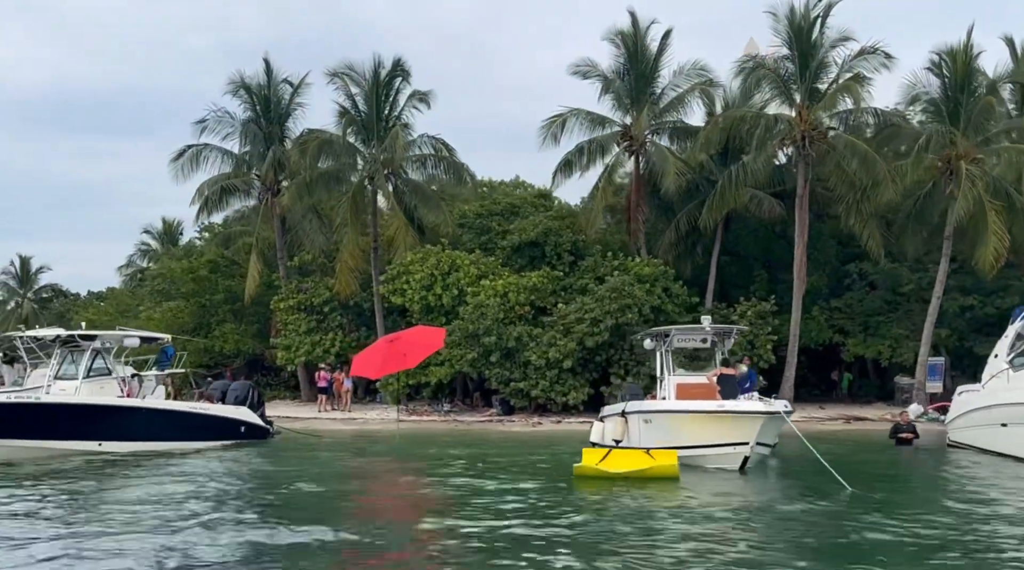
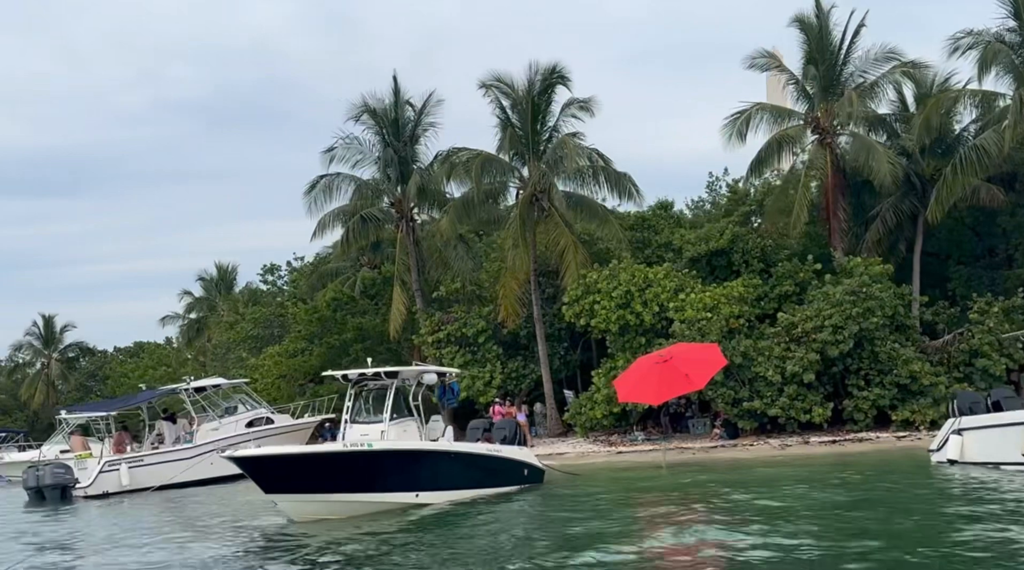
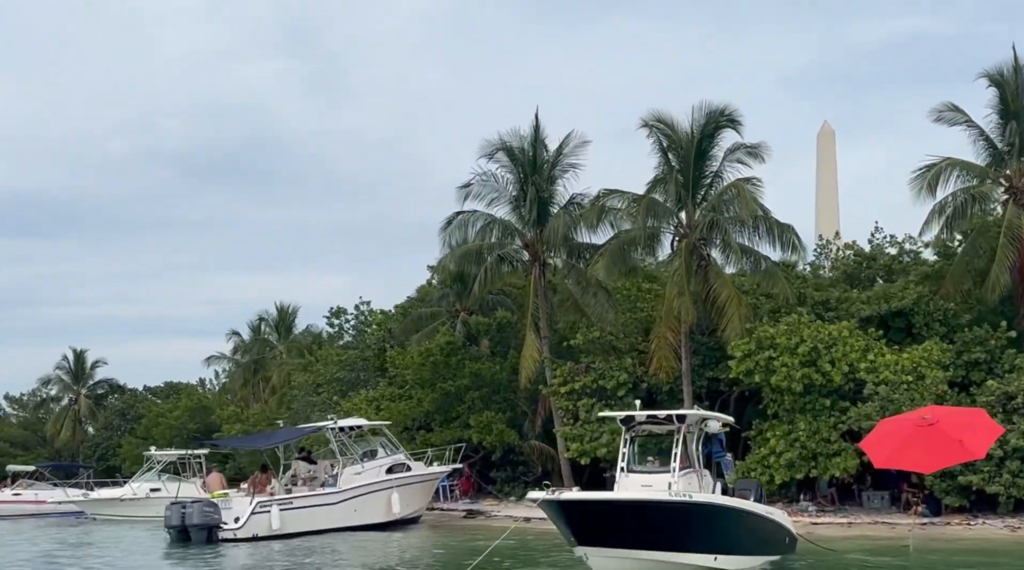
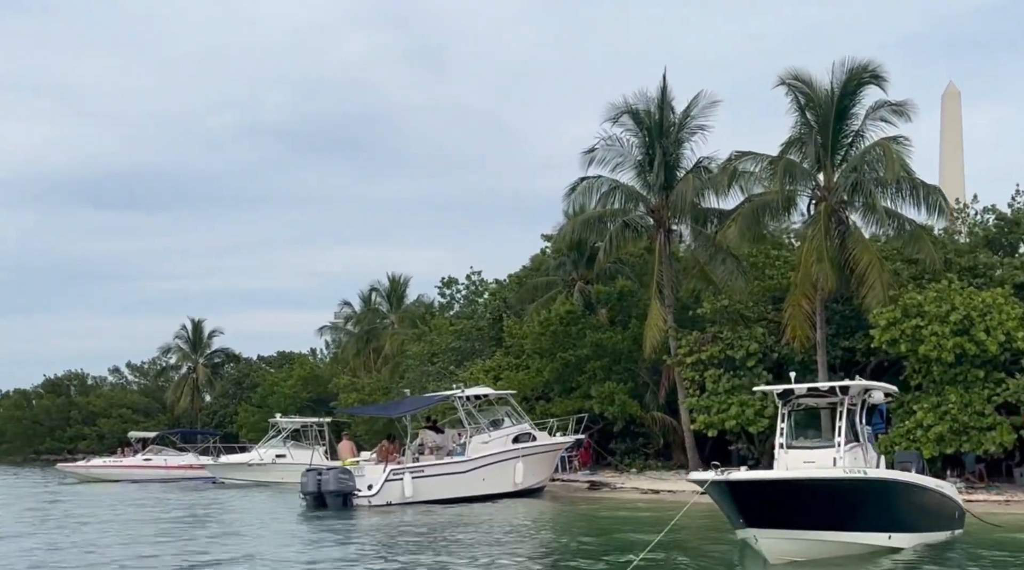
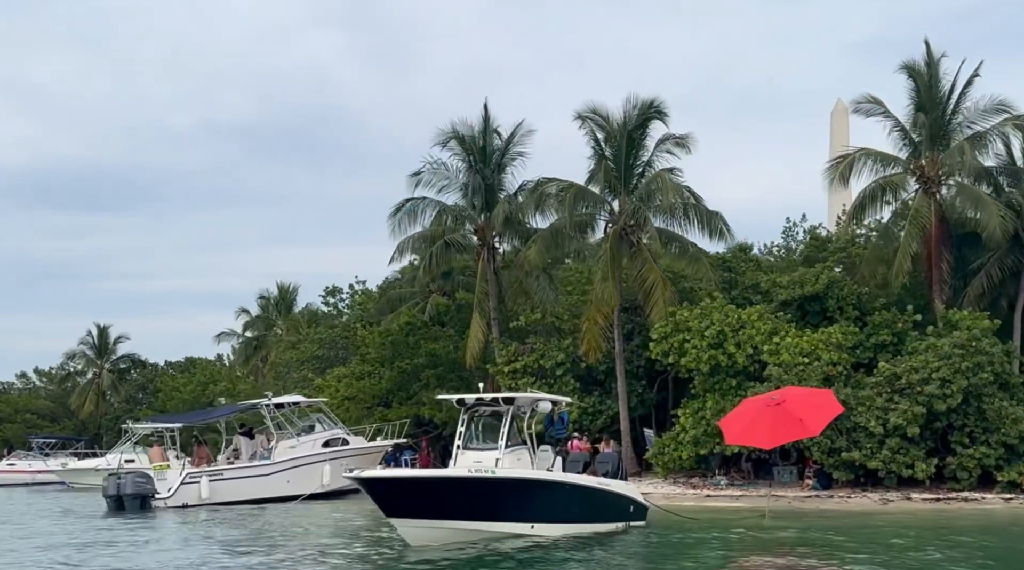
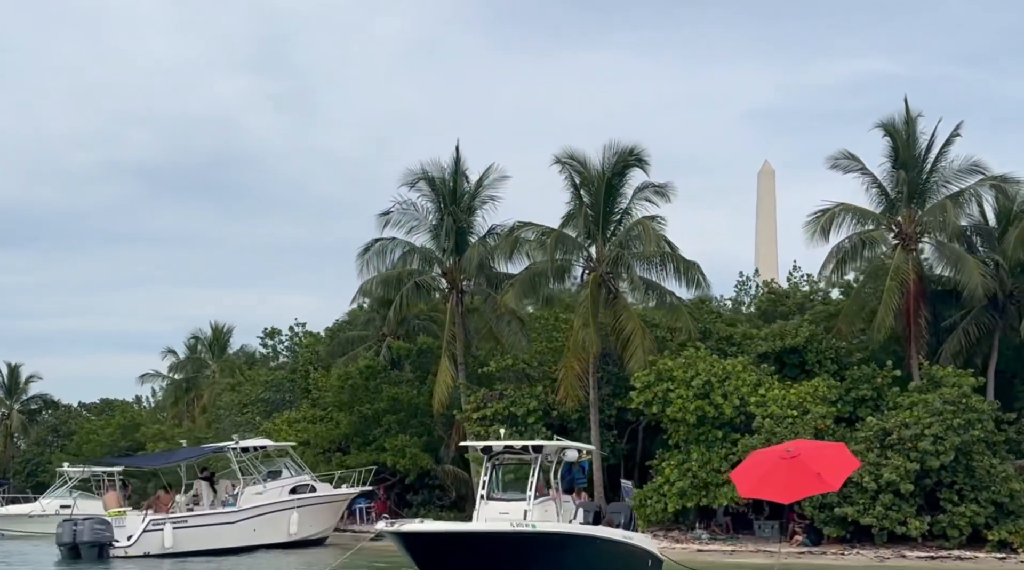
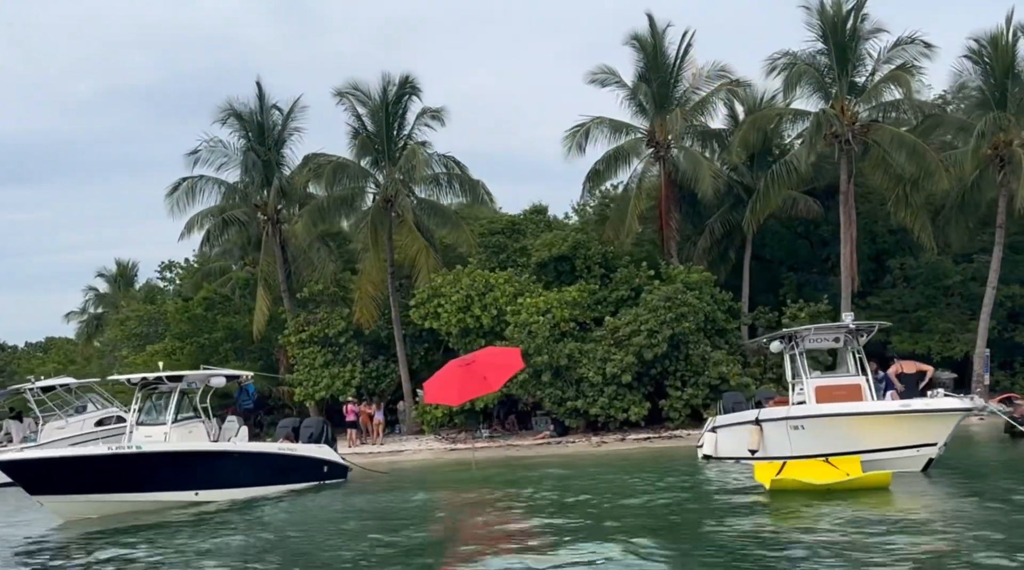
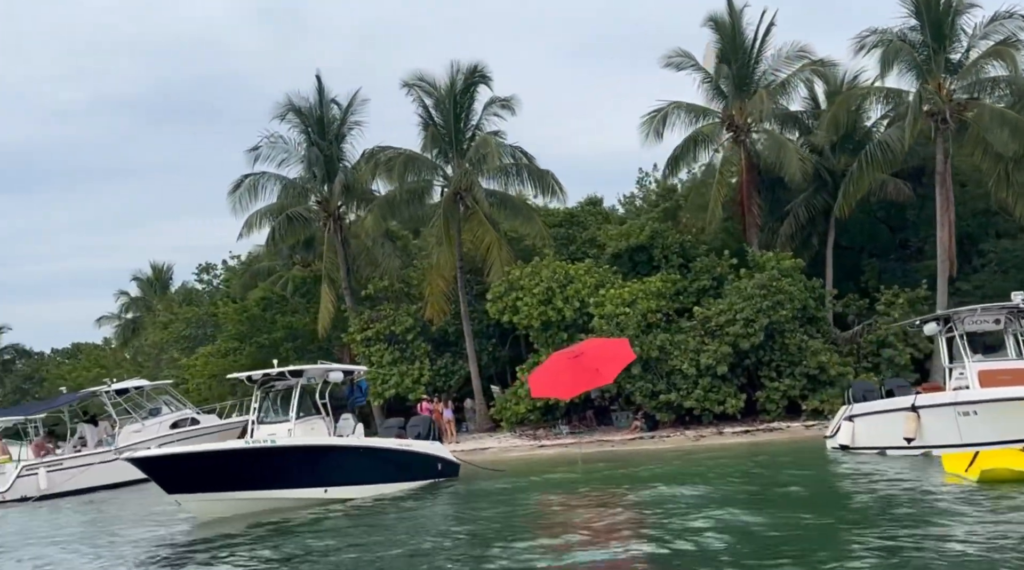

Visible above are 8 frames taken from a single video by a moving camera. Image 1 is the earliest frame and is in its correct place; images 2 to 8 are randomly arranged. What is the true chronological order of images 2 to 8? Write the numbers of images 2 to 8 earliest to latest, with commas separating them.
7, 8, 2, 5, 6, 3, 4
